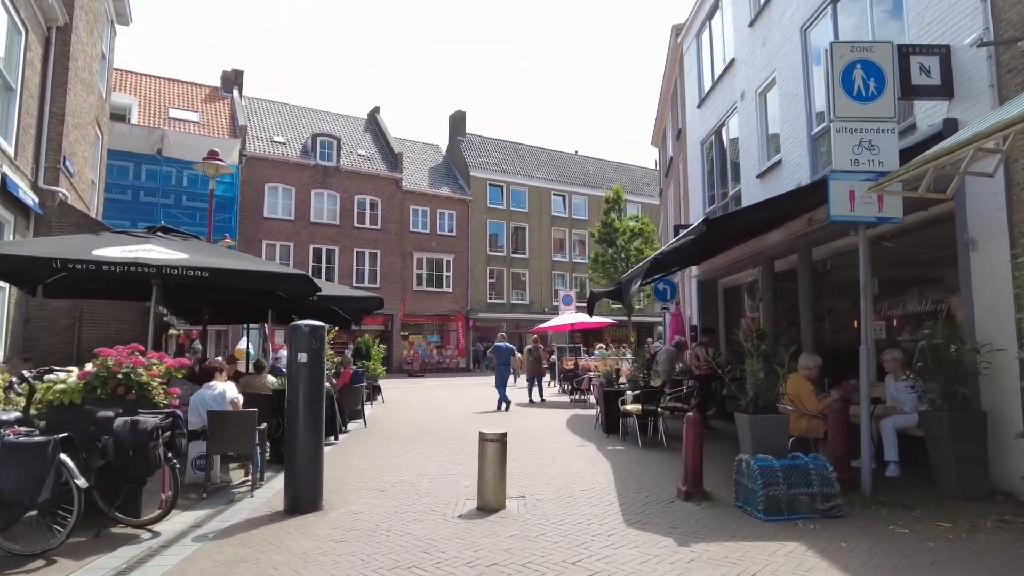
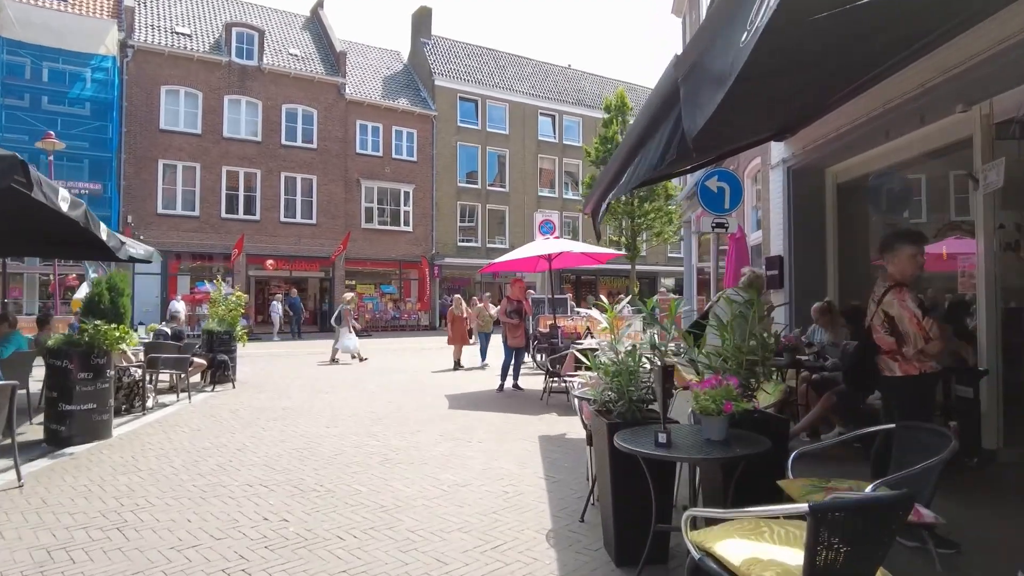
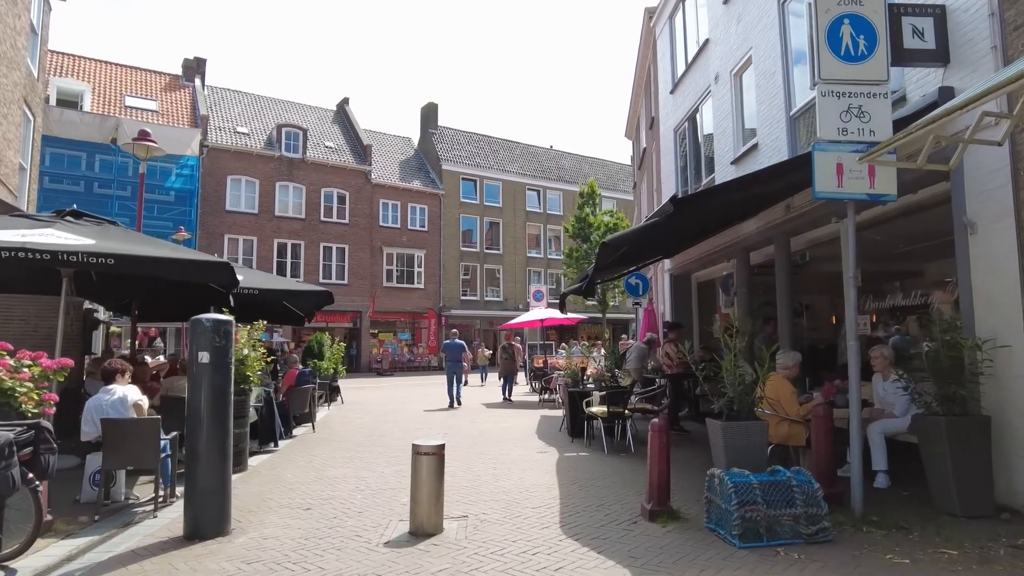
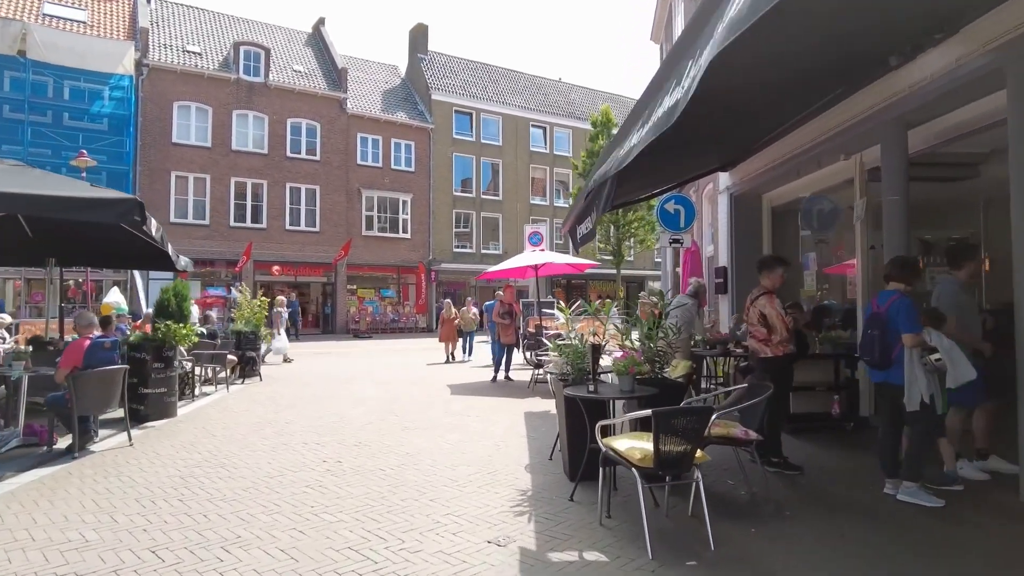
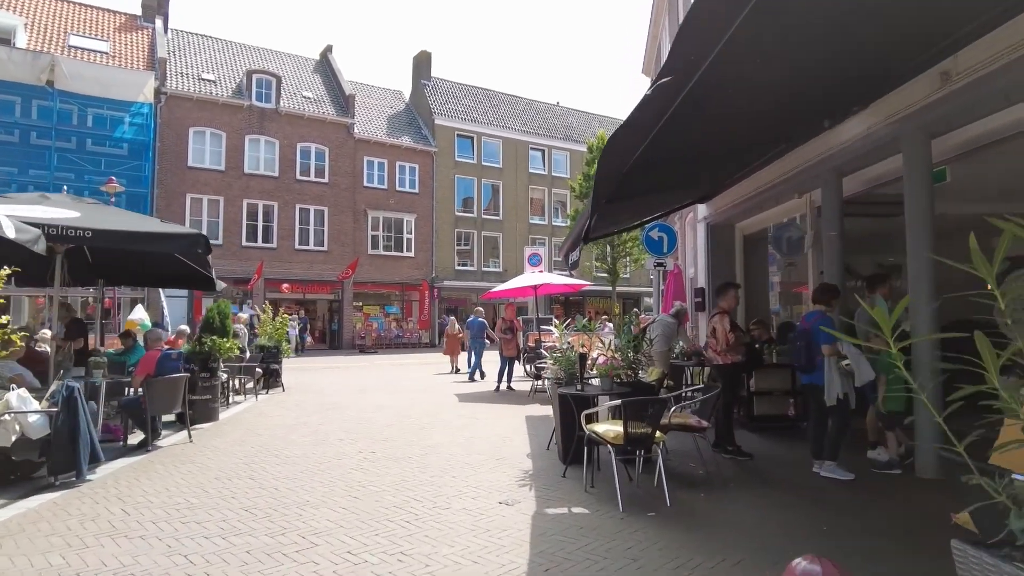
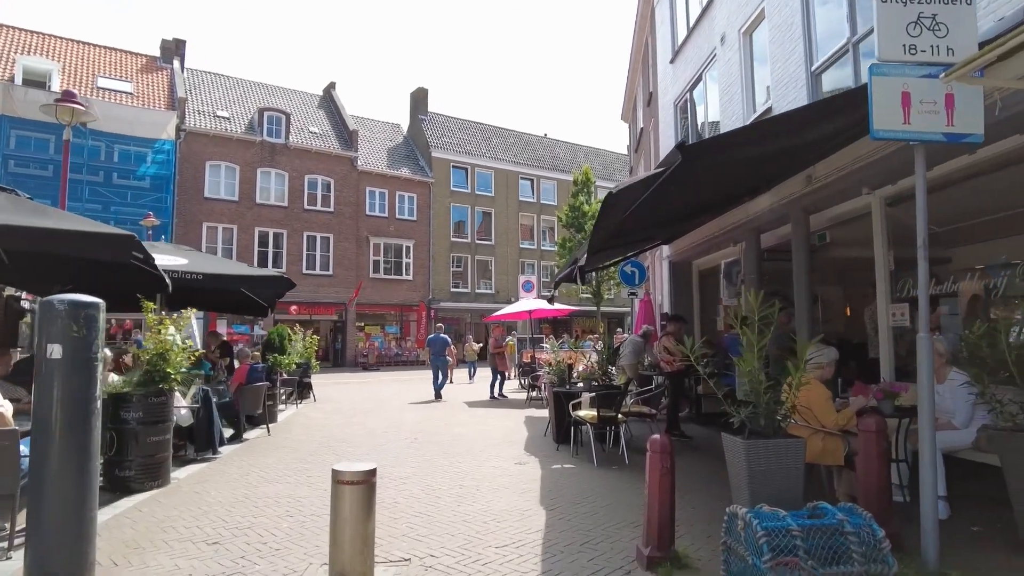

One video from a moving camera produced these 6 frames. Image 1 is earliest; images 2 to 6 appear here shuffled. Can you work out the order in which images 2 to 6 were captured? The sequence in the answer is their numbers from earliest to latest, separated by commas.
3, 6, 5, 4, 2
